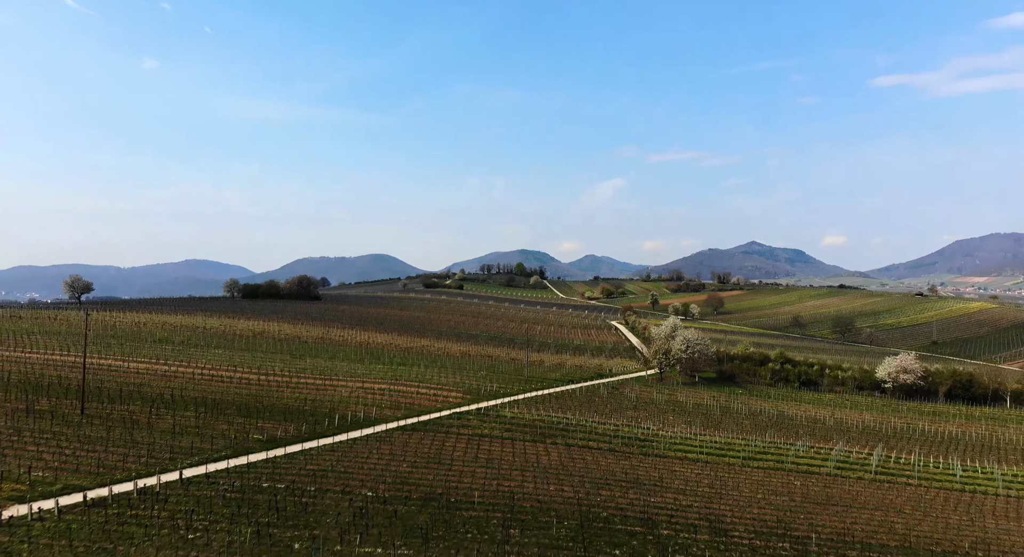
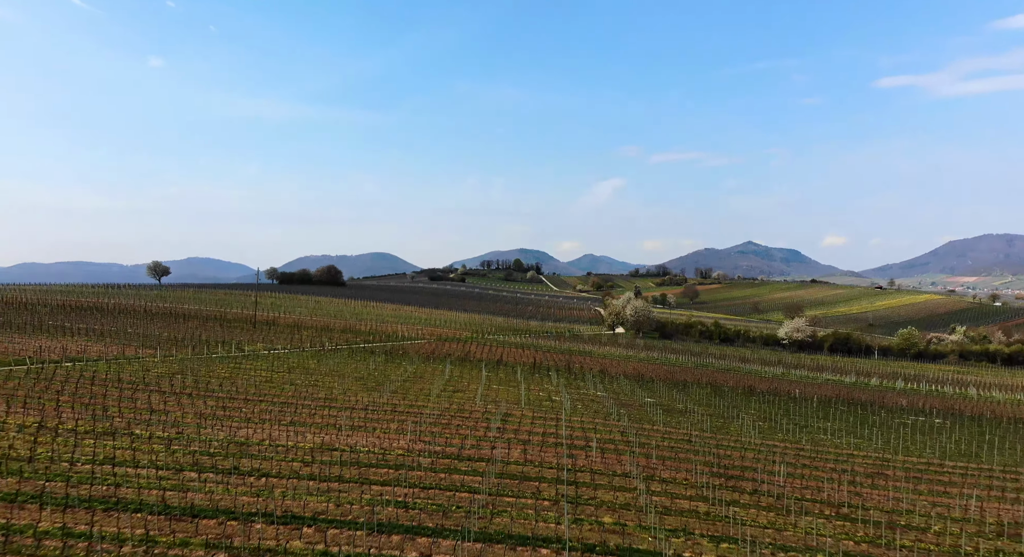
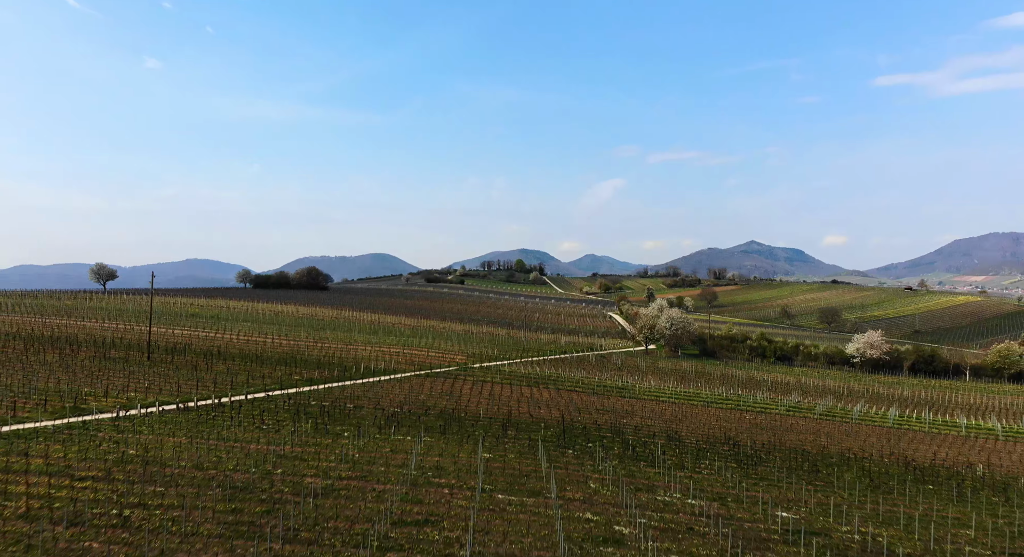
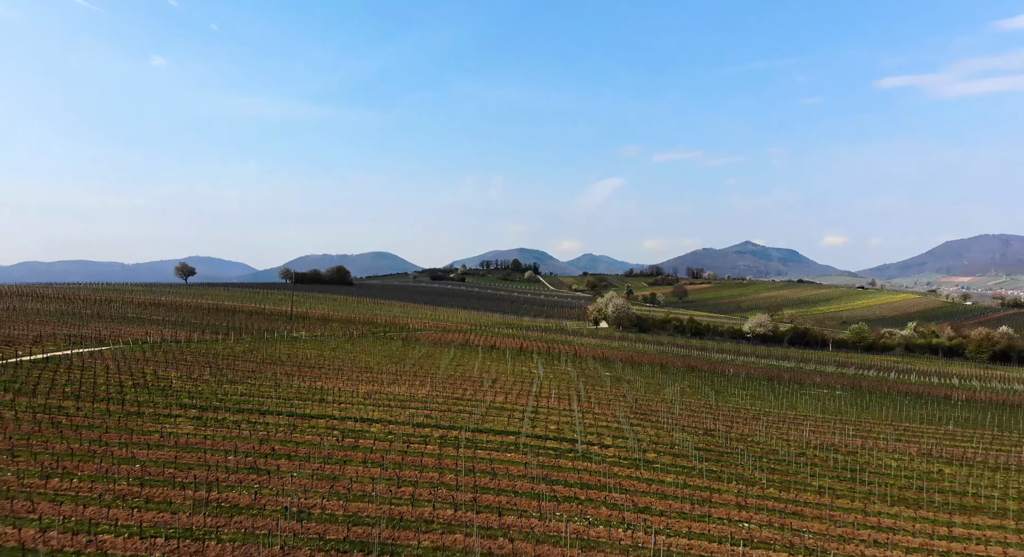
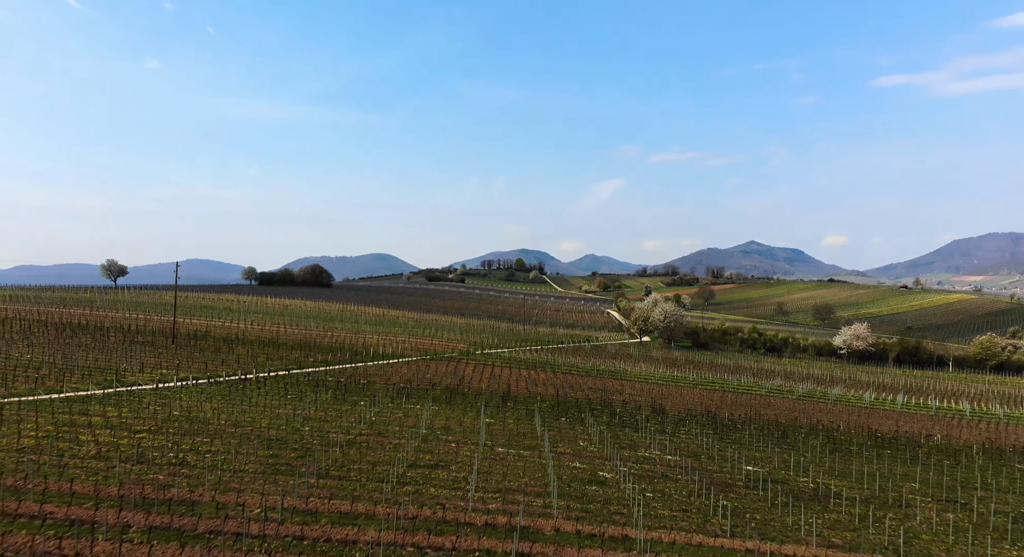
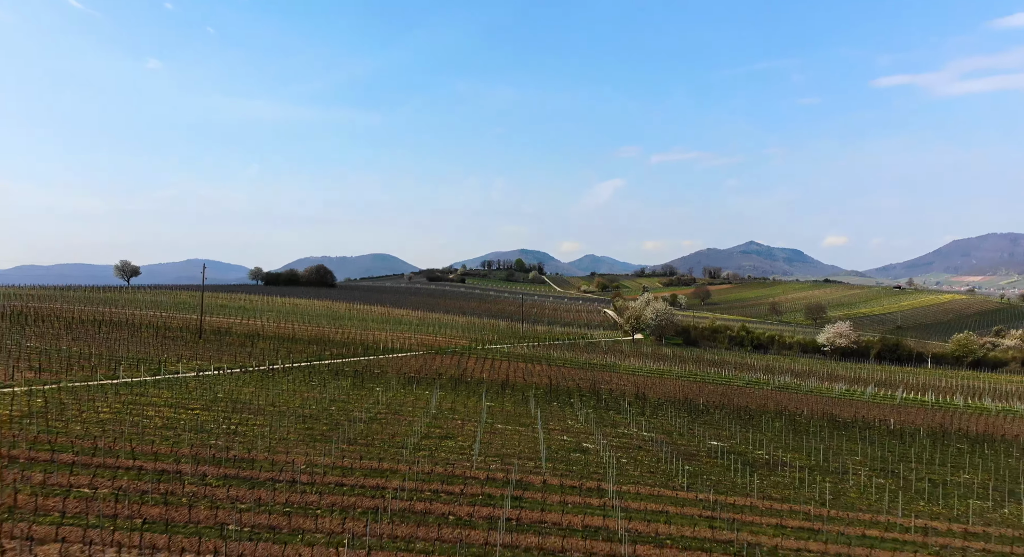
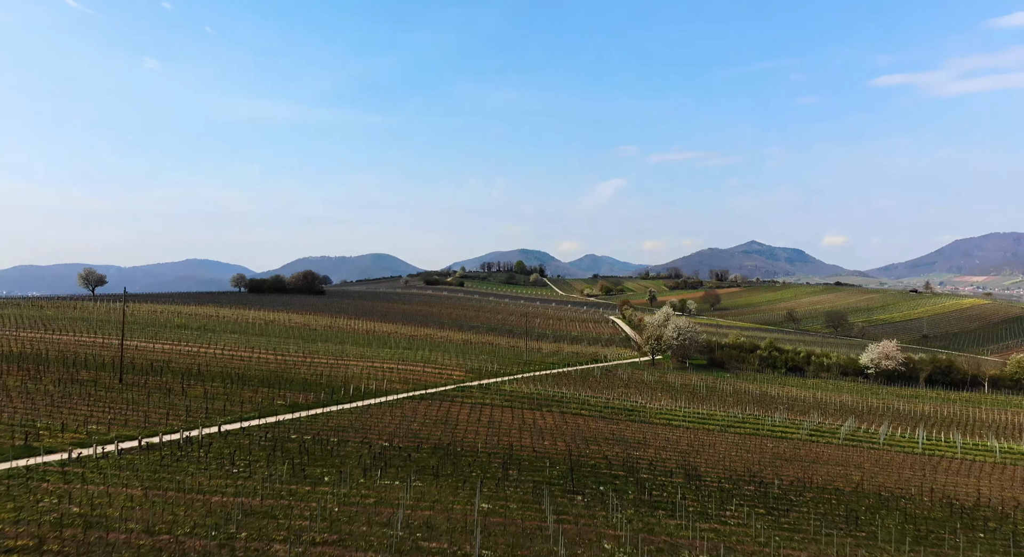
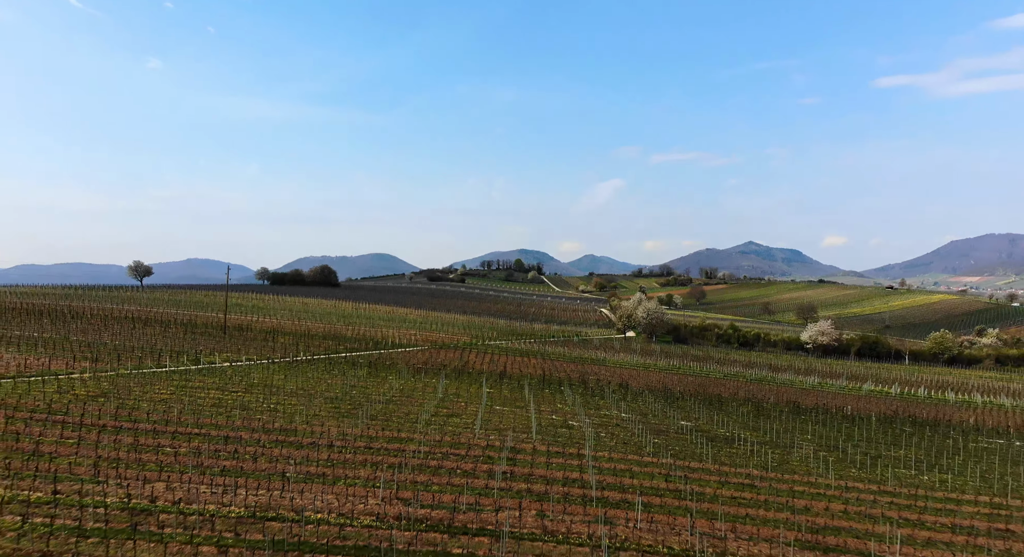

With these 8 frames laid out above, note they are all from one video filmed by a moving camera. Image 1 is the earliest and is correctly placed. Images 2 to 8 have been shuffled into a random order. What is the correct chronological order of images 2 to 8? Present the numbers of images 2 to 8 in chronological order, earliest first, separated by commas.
7, 3, 5, 6, 8, 2, 4
